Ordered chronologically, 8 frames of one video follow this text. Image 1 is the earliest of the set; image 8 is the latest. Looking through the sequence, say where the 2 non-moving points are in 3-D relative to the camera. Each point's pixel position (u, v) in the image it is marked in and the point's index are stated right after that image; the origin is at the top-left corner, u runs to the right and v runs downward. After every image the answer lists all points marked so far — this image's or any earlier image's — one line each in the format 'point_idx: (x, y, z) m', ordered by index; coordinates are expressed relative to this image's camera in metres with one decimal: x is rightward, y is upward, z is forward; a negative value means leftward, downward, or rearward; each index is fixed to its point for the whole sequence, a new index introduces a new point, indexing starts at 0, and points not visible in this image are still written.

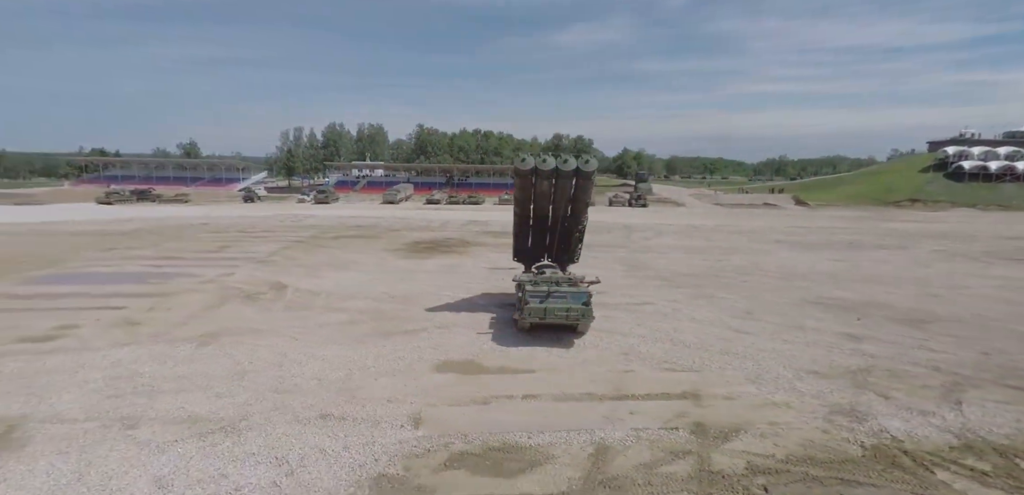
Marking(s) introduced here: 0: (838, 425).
0: (+6.1, -3.3, +10.5) m
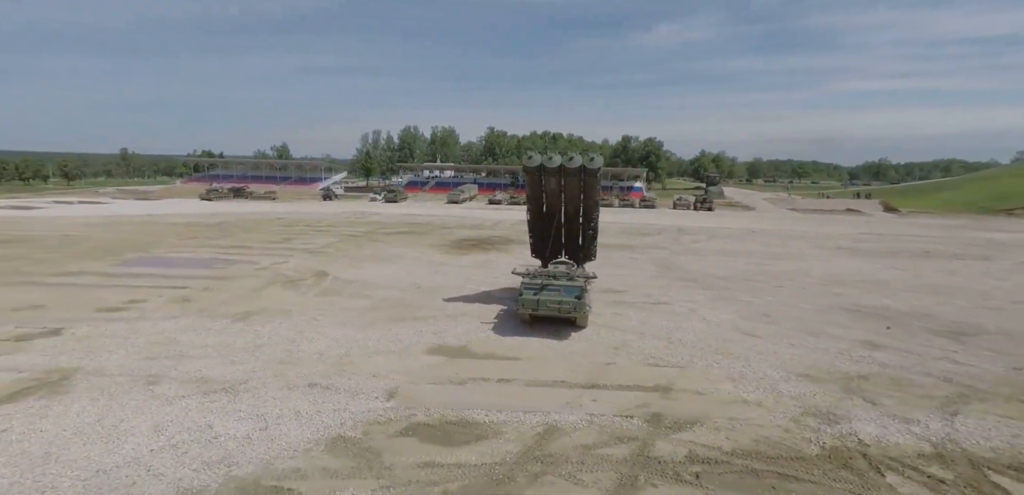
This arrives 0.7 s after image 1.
0: (+5.4, -3.3, +10.3) m
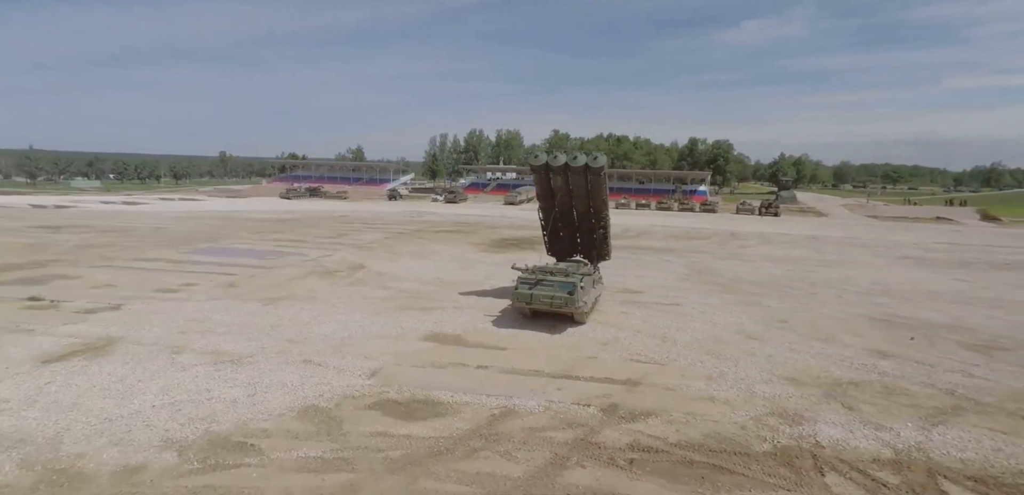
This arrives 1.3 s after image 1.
0: (+4.6, -3.3, +10.3) m
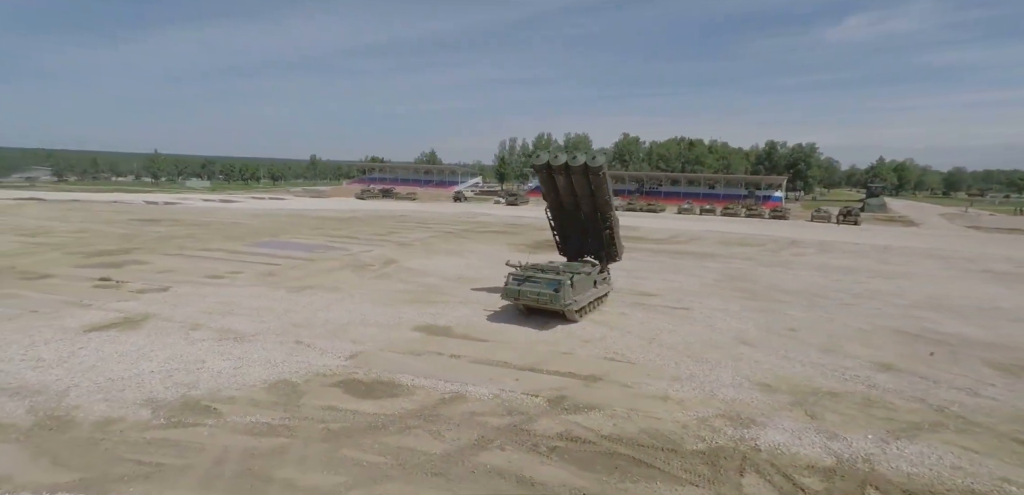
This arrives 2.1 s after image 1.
0: (+3.6, -3.3, +10.2) m
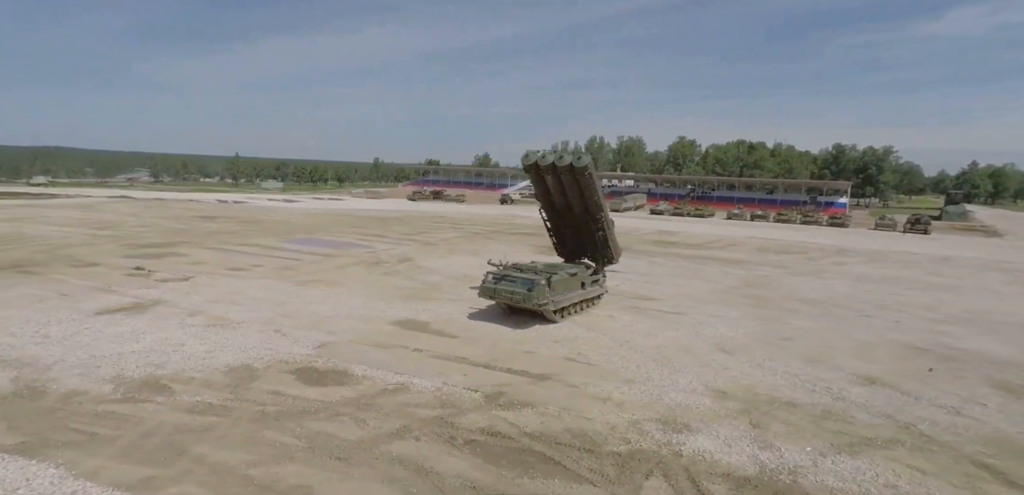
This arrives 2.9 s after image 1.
0: (+2.2, -3.2, +10.0) m
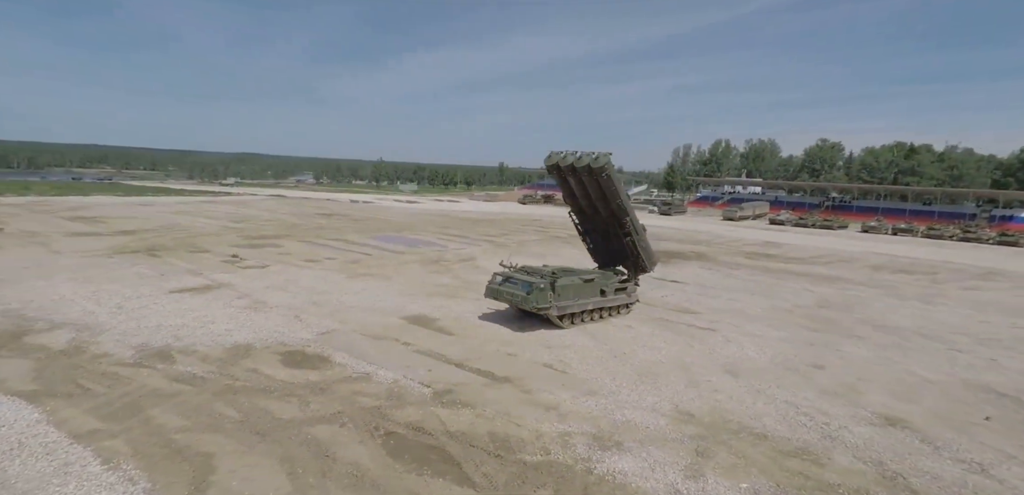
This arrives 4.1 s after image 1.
0: (+0.9, -3.3, +9.6) m
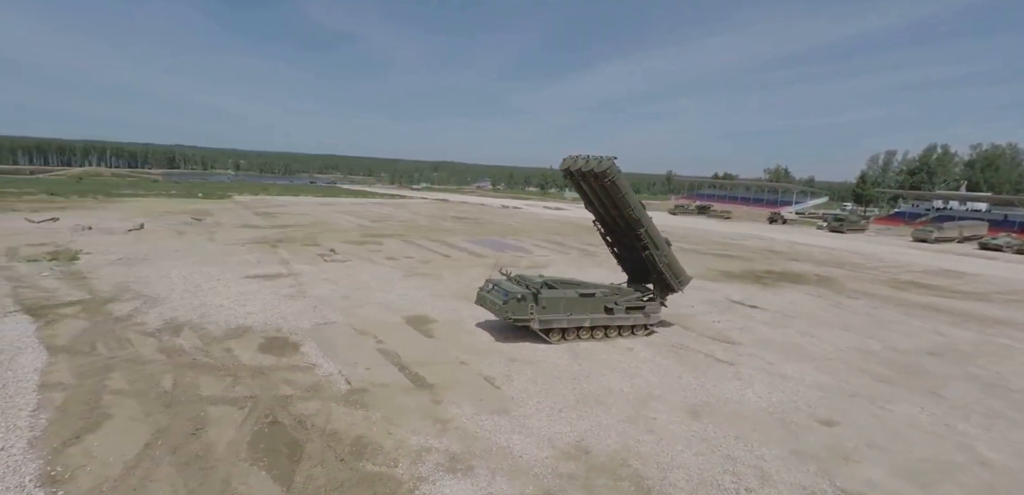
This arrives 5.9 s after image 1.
0: (-1.5, -3.4, +9.1) m
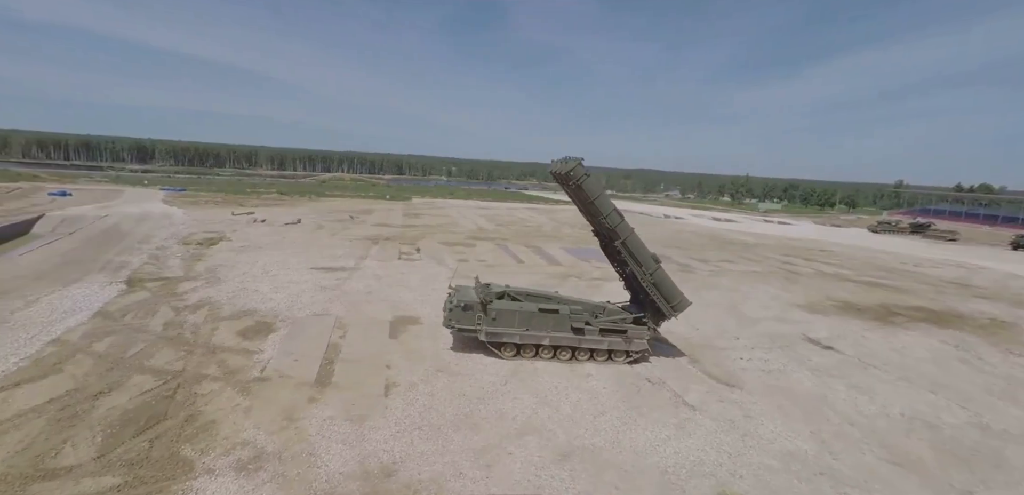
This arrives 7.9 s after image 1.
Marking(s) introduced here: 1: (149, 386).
0: (-4.6, -3.4, +9.4) m
1: (-7.5, -2.9, +11.5) m
